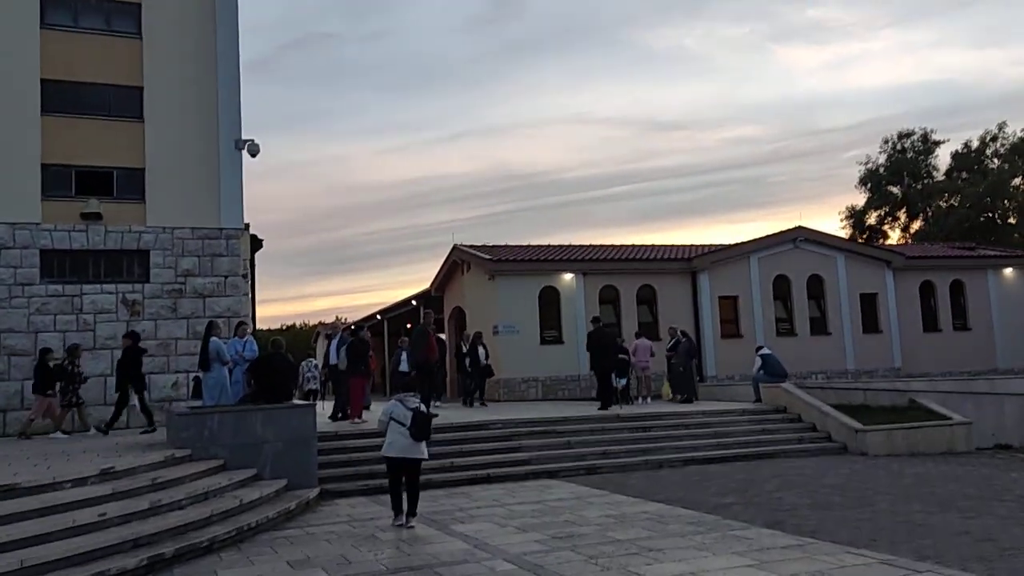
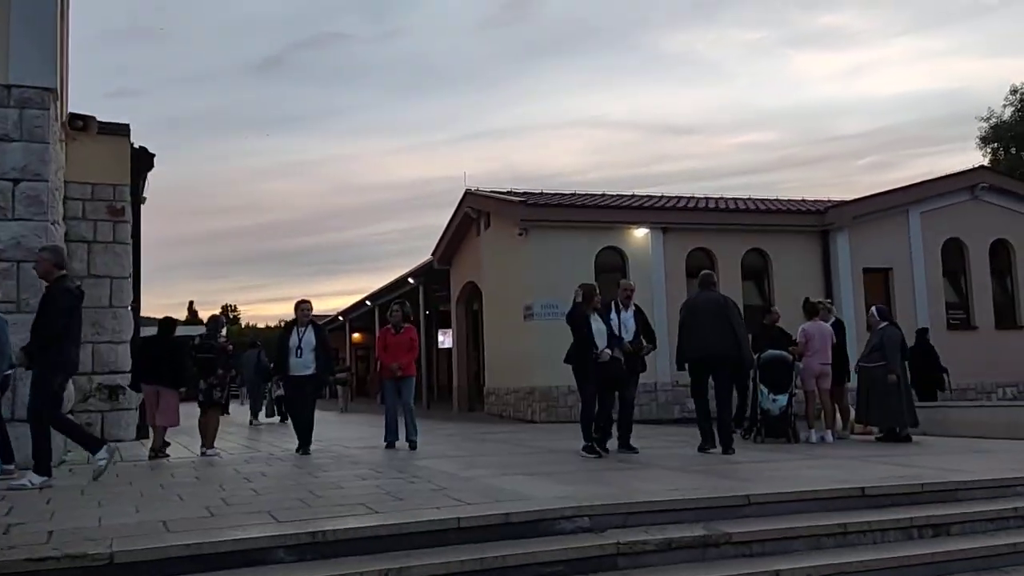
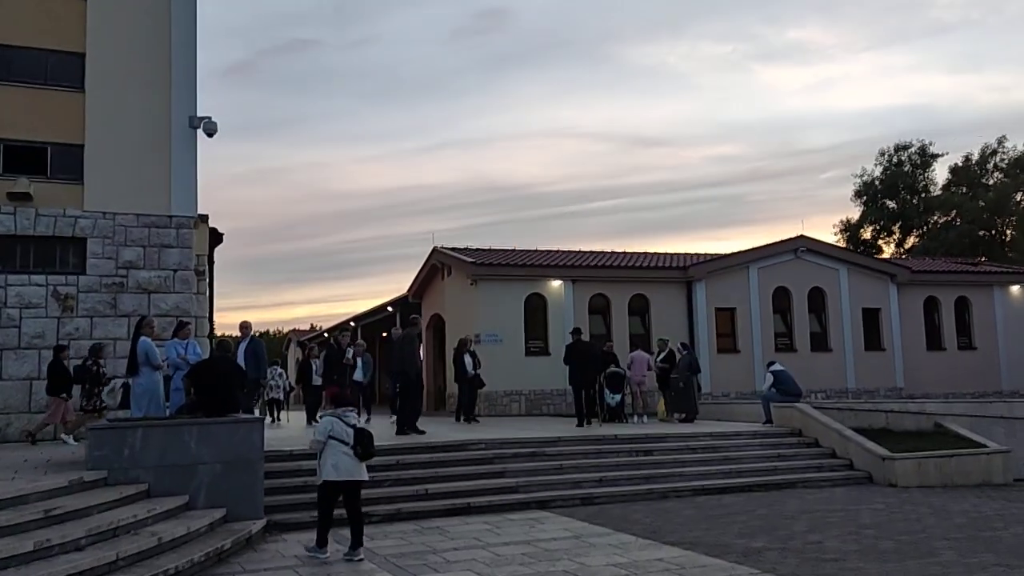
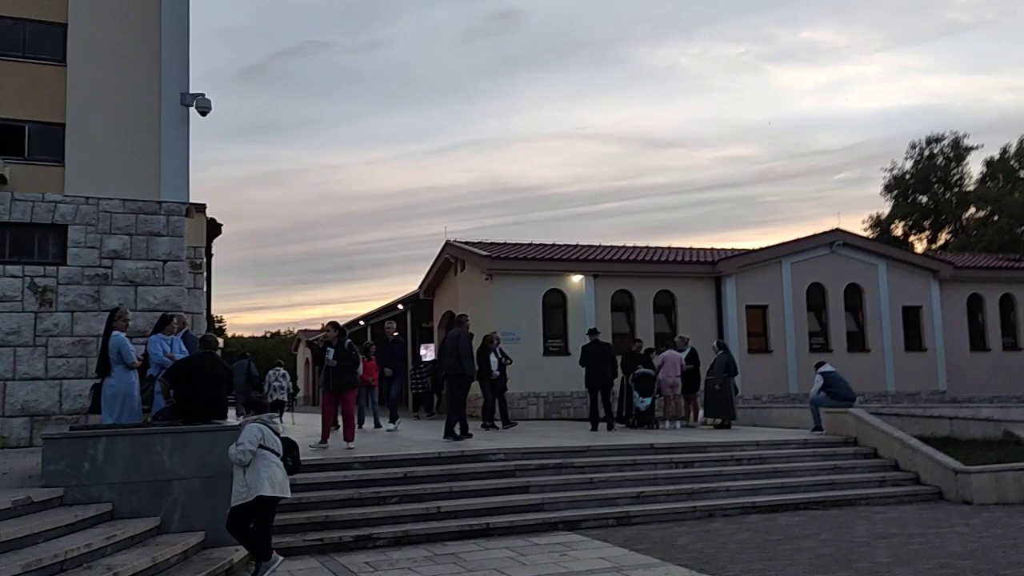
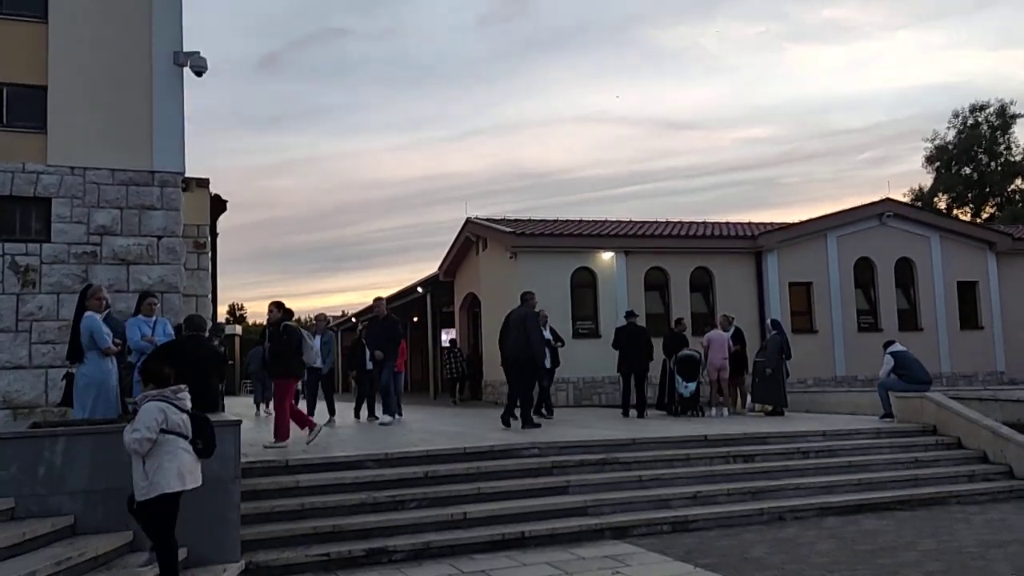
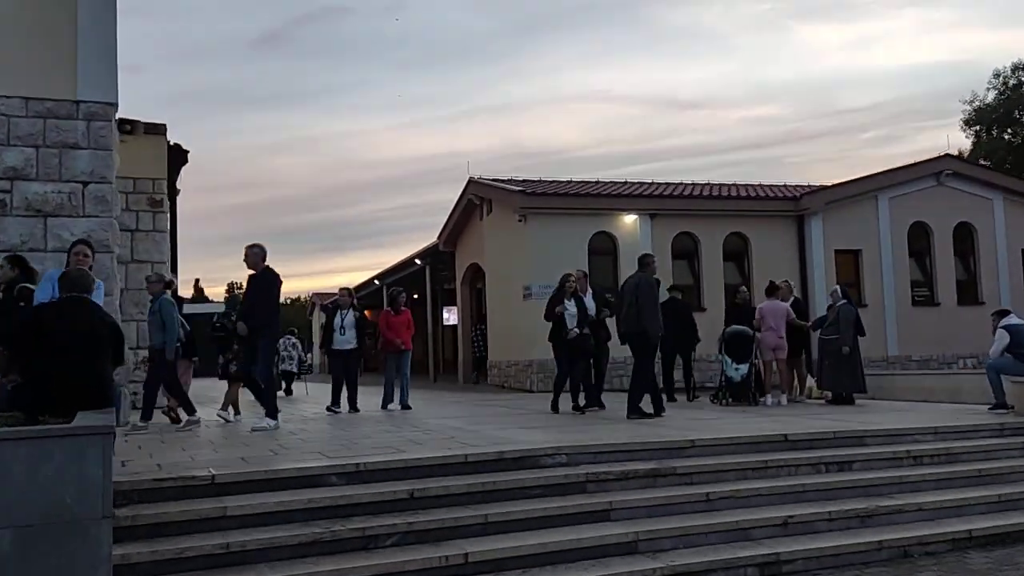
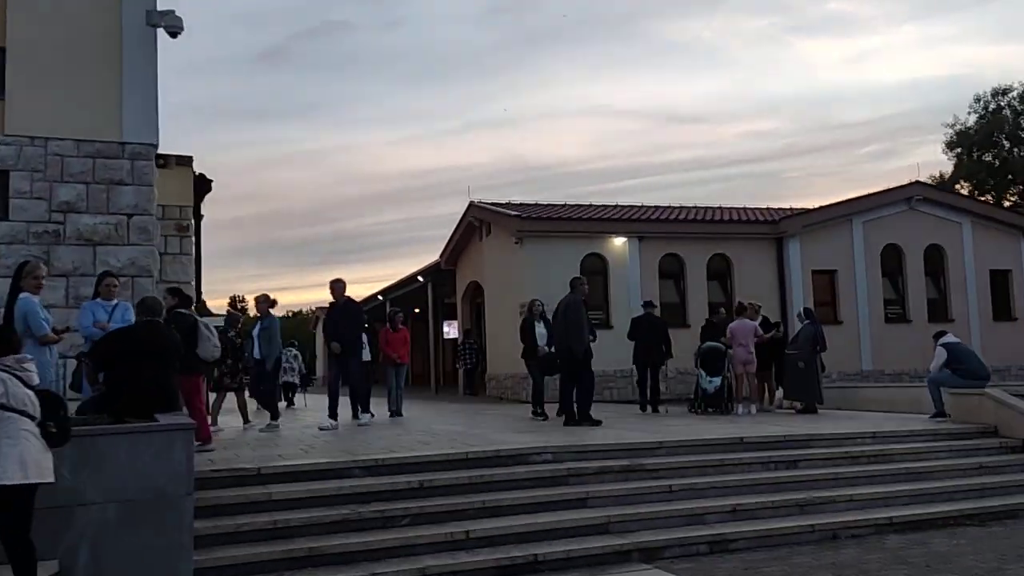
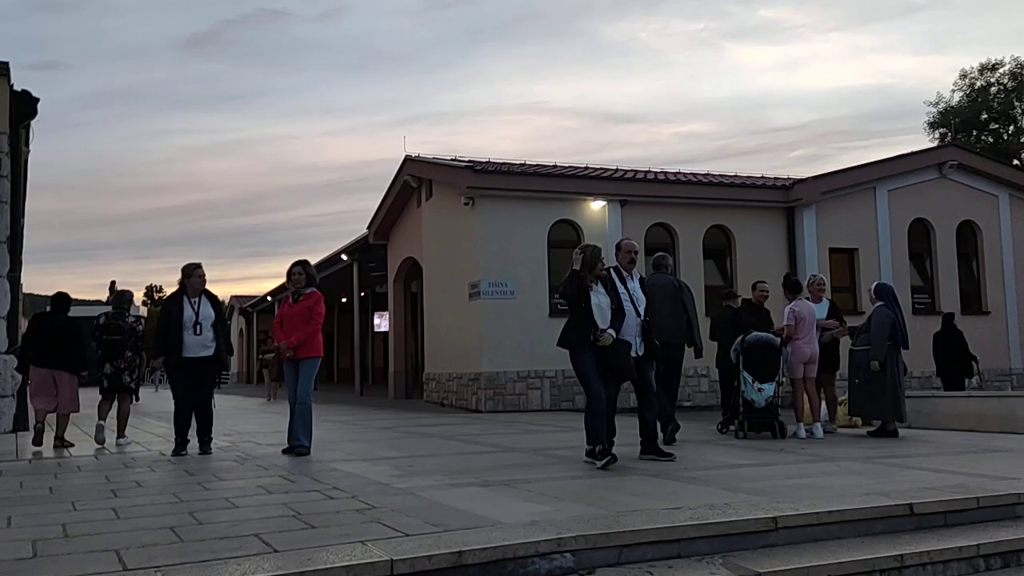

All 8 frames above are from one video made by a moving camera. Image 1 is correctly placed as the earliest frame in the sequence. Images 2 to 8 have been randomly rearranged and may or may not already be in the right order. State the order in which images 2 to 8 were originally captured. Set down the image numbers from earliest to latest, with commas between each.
3, 4, 5, 7, 6, 2, 8
